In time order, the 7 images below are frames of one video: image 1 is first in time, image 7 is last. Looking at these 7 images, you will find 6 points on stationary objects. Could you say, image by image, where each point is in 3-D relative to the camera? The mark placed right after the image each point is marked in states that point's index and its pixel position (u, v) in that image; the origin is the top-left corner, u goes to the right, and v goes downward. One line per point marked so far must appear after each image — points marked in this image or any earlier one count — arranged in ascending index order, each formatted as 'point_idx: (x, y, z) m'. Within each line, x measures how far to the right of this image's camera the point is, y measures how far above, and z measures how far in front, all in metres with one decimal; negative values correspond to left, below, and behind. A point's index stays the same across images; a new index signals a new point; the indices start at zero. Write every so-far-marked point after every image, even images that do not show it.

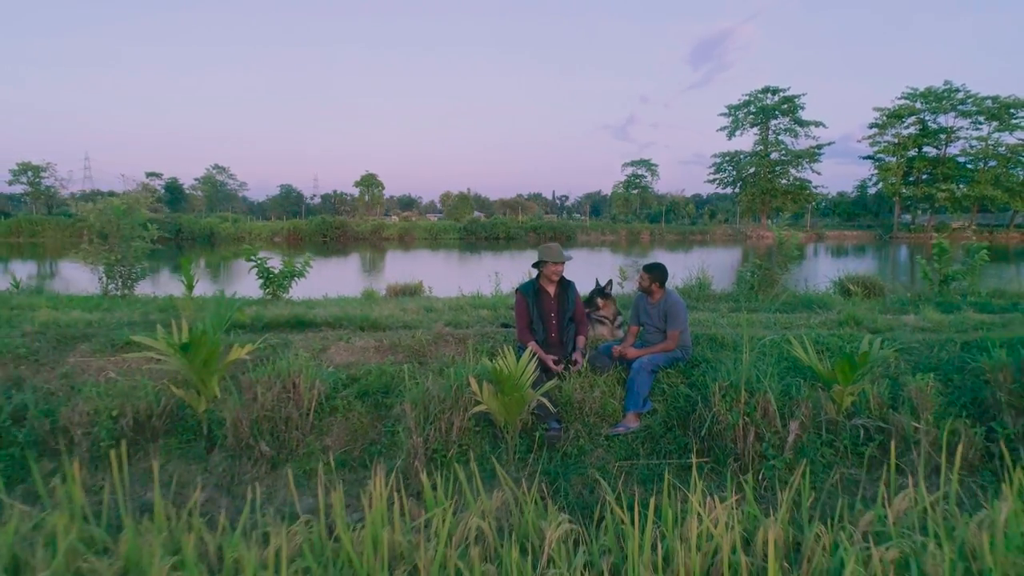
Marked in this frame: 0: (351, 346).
0: (-0.4, -0.1, +2.8) m
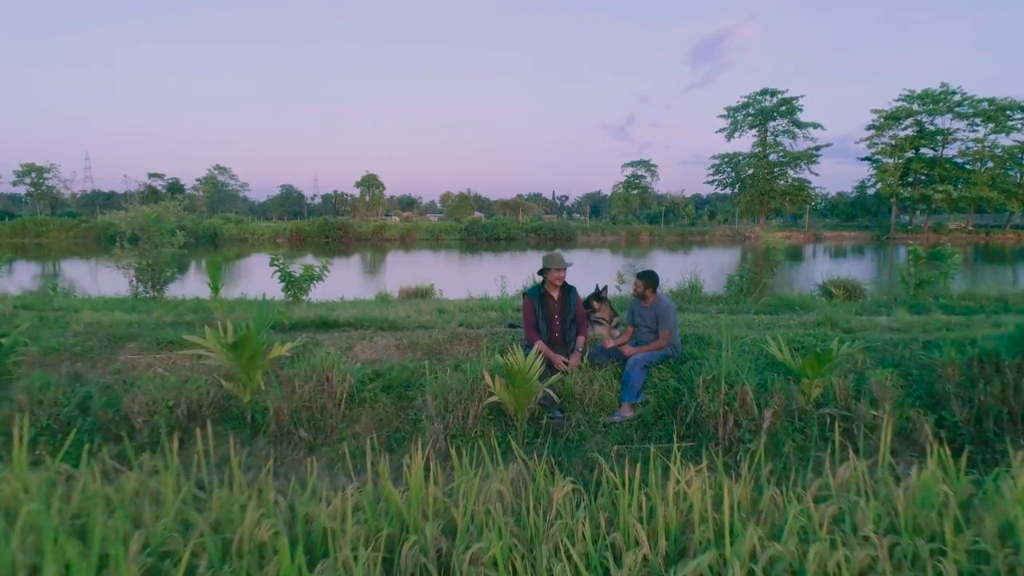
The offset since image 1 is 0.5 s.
0: (-0.4, -0.2, +3.1) m
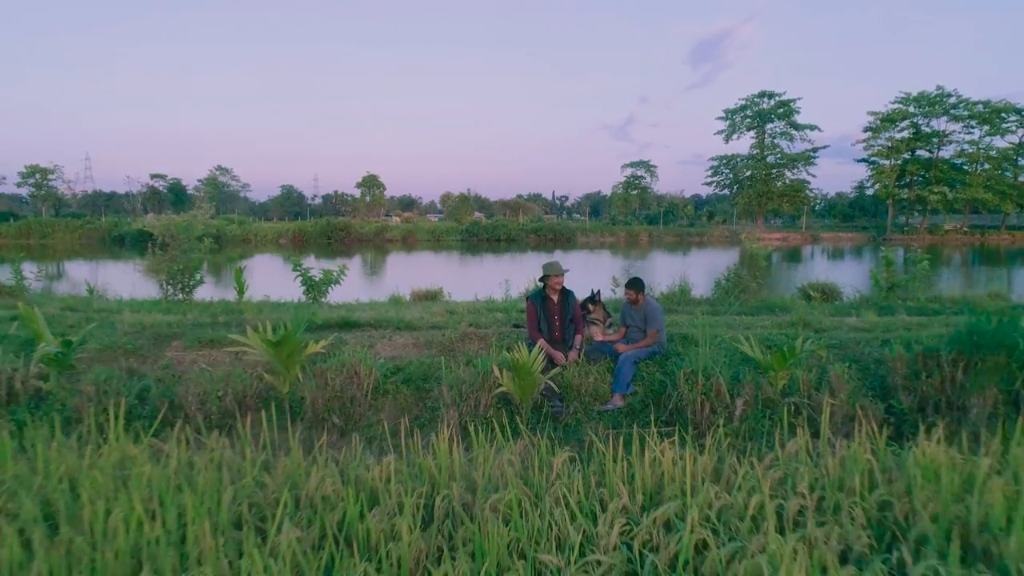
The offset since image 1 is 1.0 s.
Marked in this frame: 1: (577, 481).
0: (-0.4, -0.2, +3.5) m
1: (+0.1, -0.3, +1.7) m
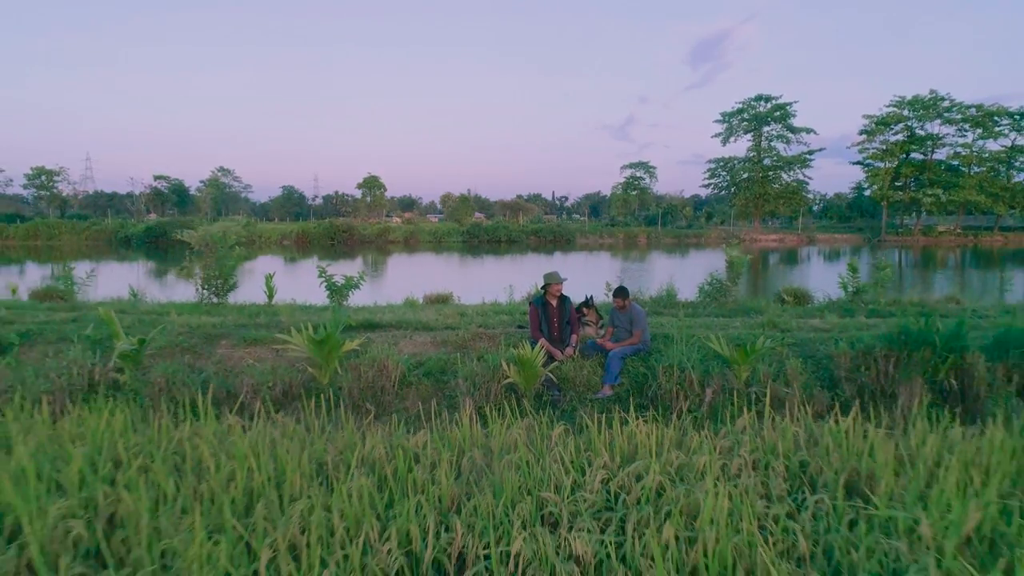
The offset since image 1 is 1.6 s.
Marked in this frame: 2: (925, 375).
0: (-0.3, -0.2, +4.0) m
1: (+0.1, -0.3, +2.2) m
2: (+1.1, -0.2, +3.1) m
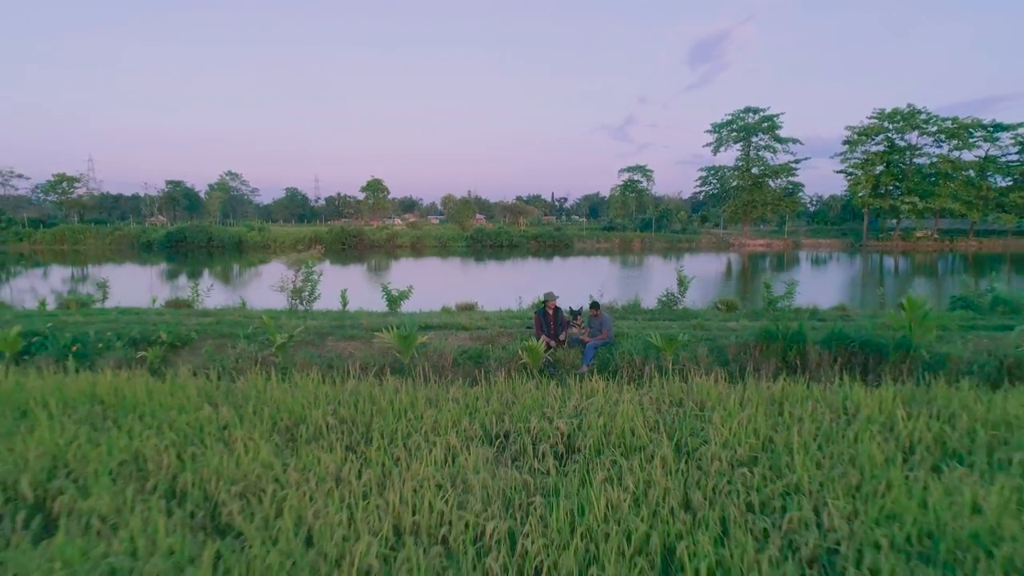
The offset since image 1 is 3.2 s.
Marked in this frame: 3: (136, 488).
0: (-0.3, -0.3, +6.0) m
1: (+0.2, -0.4, +4.2) m
2: (+1.2, -0.3, +5.1) m
3: (-1.0, -0.5, +2.9) m
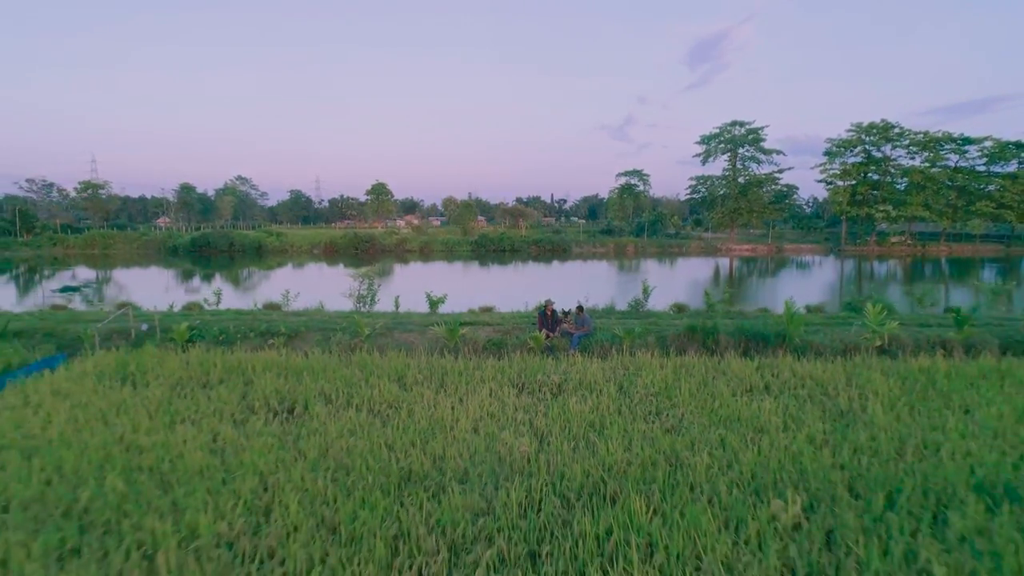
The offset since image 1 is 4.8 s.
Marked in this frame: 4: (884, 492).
0: (-0.2, -0.3, +8.6) m
1: (+0.2, -0.4, +6.8) m
2: (+1.3, -0.4, +7.7) m
3: (-0.9, -0.6, +5.5) m
4: (+1.2, -0.6, +3.6) m
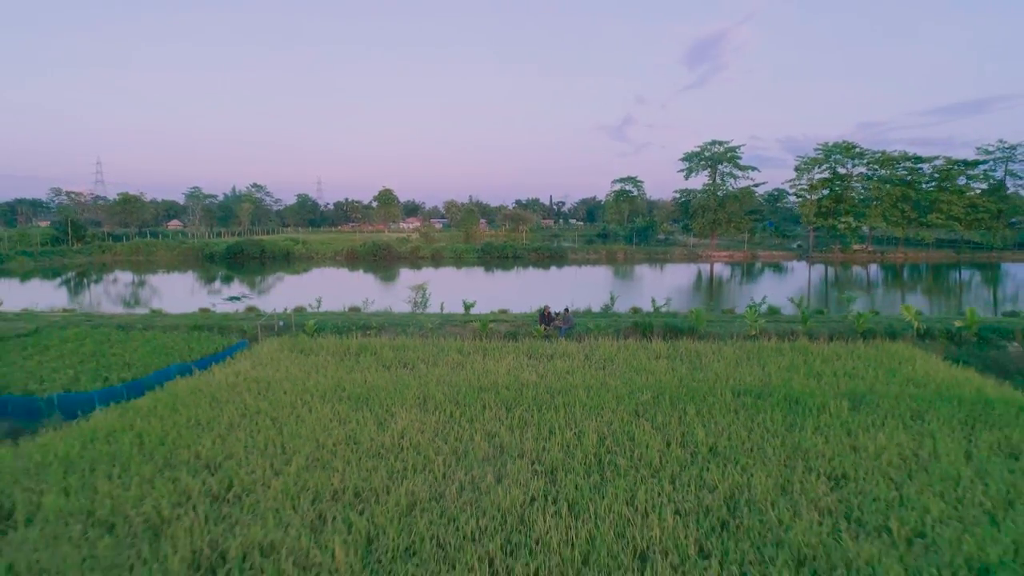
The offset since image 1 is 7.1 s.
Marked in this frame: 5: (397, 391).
0: (-0.1, -0.4, +13.1) m
1: (+0.4, -0.6, +11.4) m
2: (+1.4, -0.5, +12.3) m
3: (-0.8, -0.7, +10.1) m
4: (+1.3, -0.7, +8.2) m
5: (-0.8, -0.8, +8.2) m
